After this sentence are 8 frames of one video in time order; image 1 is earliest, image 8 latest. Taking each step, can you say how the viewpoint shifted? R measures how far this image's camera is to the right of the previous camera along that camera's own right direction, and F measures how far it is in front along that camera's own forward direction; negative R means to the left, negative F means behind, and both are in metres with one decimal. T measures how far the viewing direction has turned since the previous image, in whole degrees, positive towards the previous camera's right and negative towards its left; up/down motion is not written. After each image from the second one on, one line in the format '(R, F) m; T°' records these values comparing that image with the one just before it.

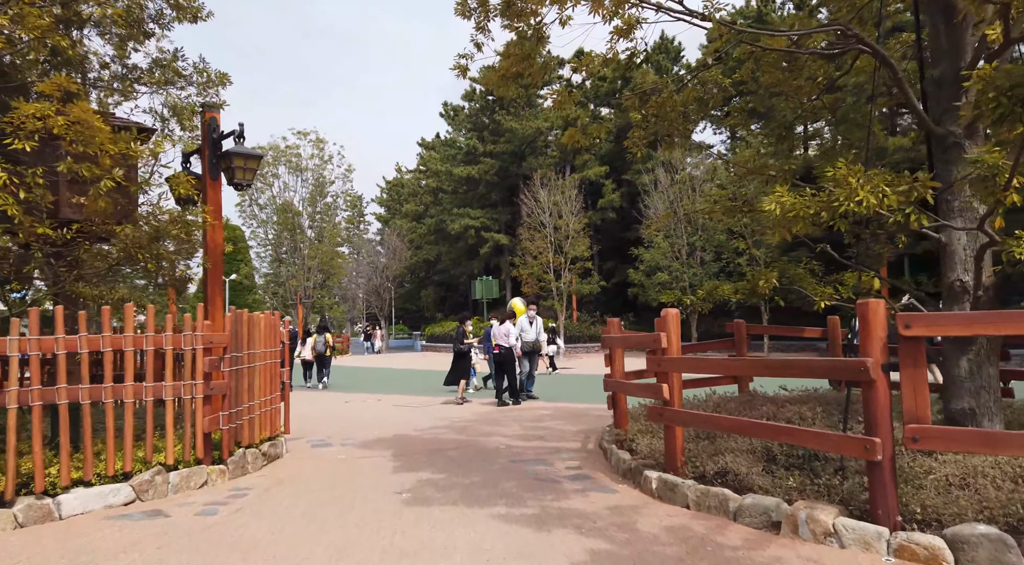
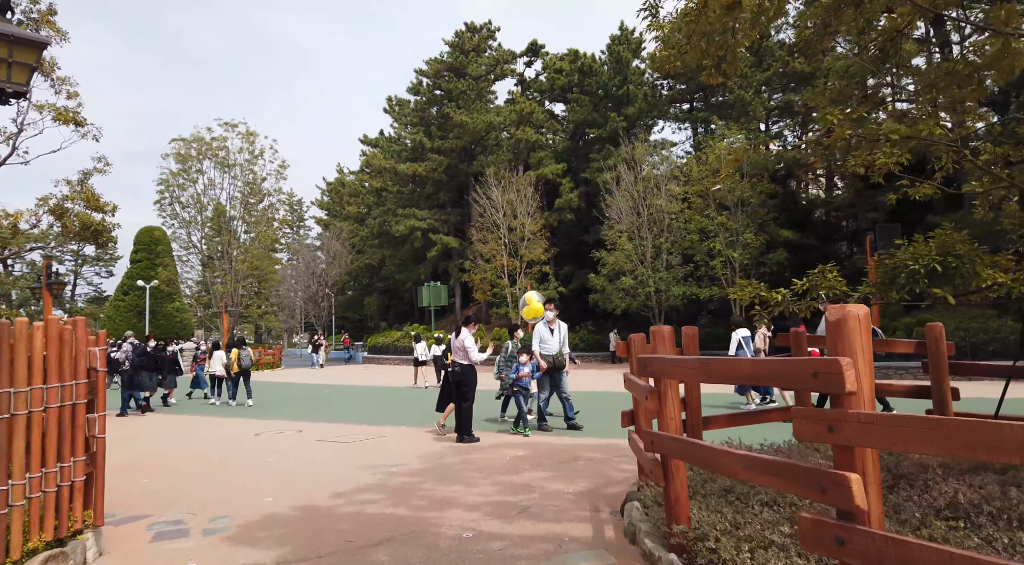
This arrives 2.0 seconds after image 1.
(-0.2, +2.7) m; +4°
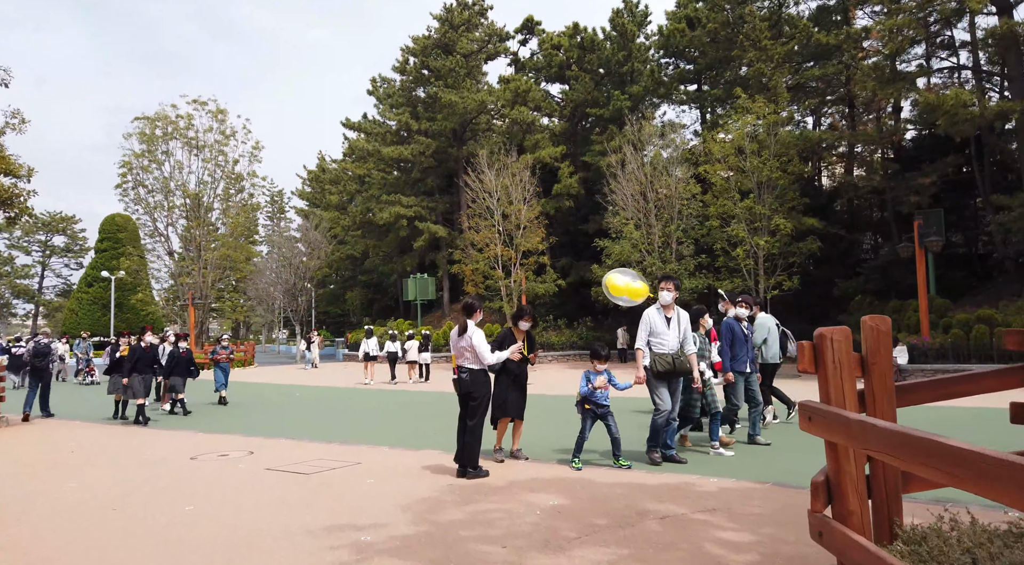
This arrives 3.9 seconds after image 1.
(-0.4, +2.5) m; +1°
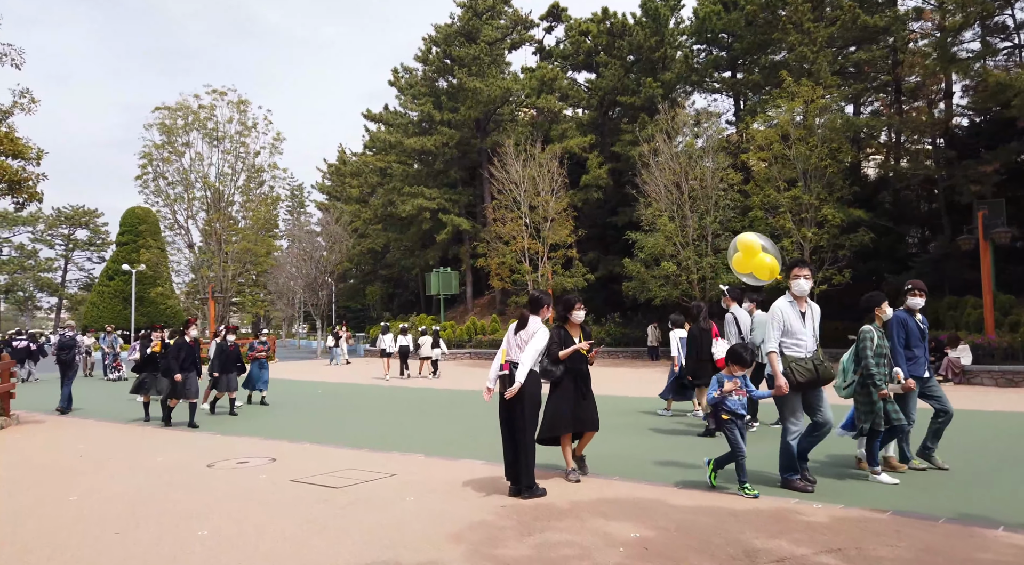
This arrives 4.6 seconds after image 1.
(-0.4, +0.9) m; -1°
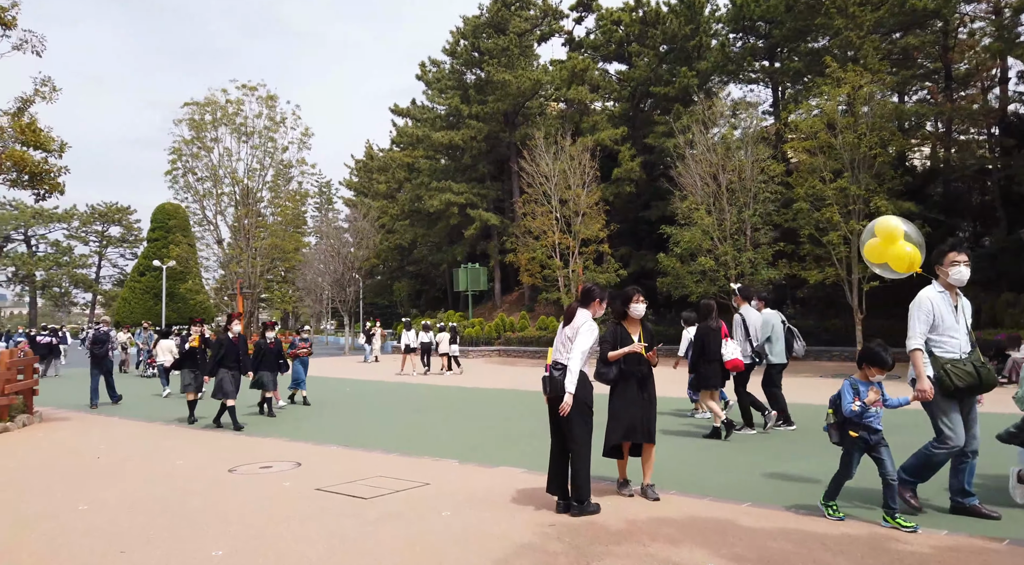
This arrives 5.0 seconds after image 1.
(-0.2, +0.6) m; -2°
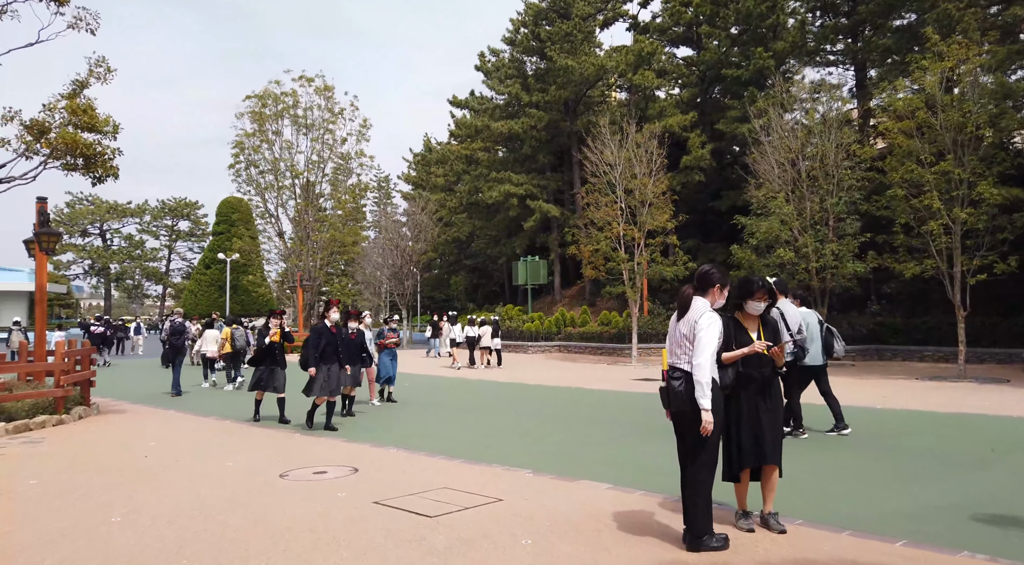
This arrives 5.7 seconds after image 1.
(-0.3, +0.9) m; -5°
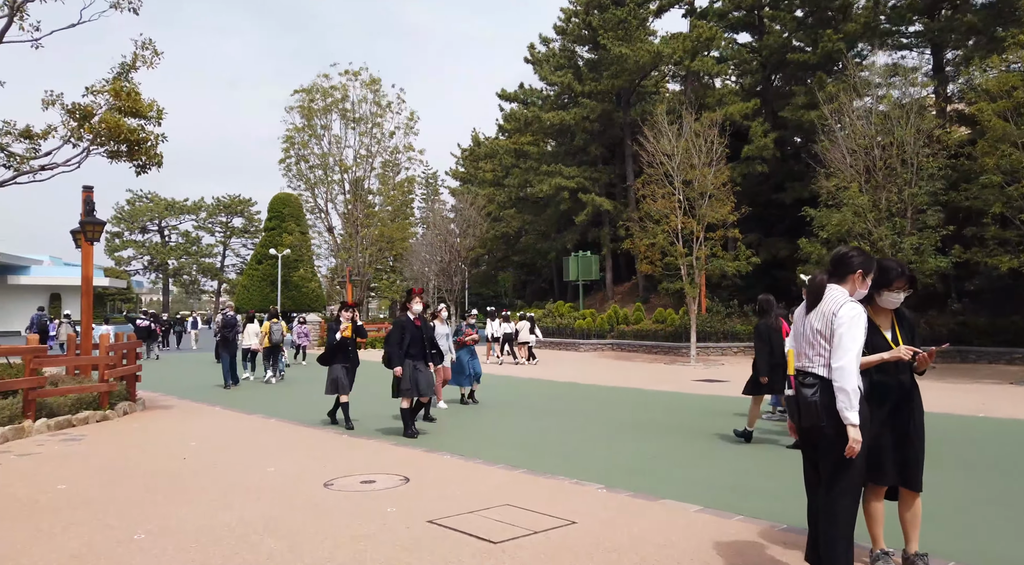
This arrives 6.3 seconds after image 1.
(-0.2, +0.8) m; -4°
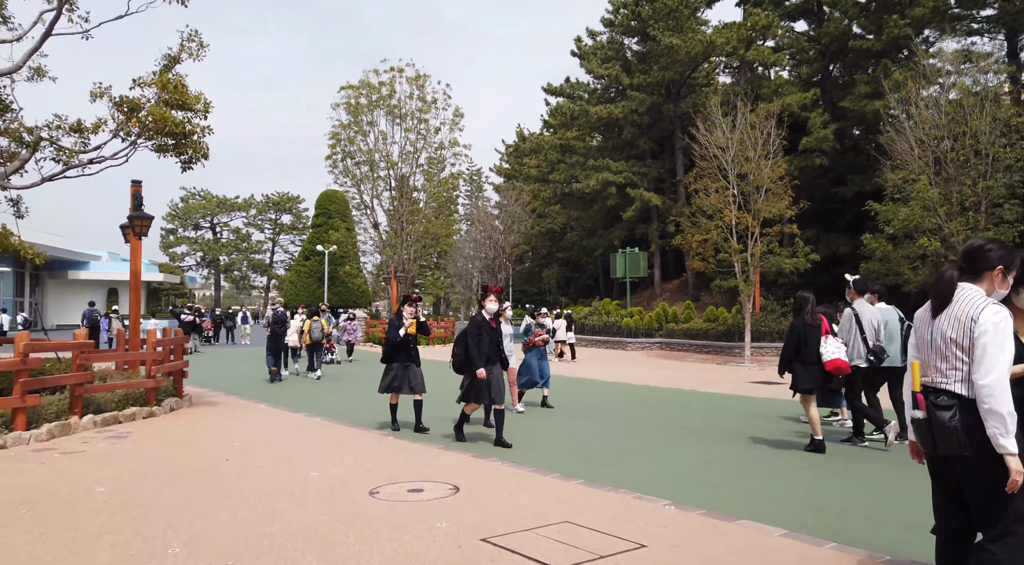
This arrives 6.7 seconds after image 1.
(-0.1, +0.4) m; -4°
